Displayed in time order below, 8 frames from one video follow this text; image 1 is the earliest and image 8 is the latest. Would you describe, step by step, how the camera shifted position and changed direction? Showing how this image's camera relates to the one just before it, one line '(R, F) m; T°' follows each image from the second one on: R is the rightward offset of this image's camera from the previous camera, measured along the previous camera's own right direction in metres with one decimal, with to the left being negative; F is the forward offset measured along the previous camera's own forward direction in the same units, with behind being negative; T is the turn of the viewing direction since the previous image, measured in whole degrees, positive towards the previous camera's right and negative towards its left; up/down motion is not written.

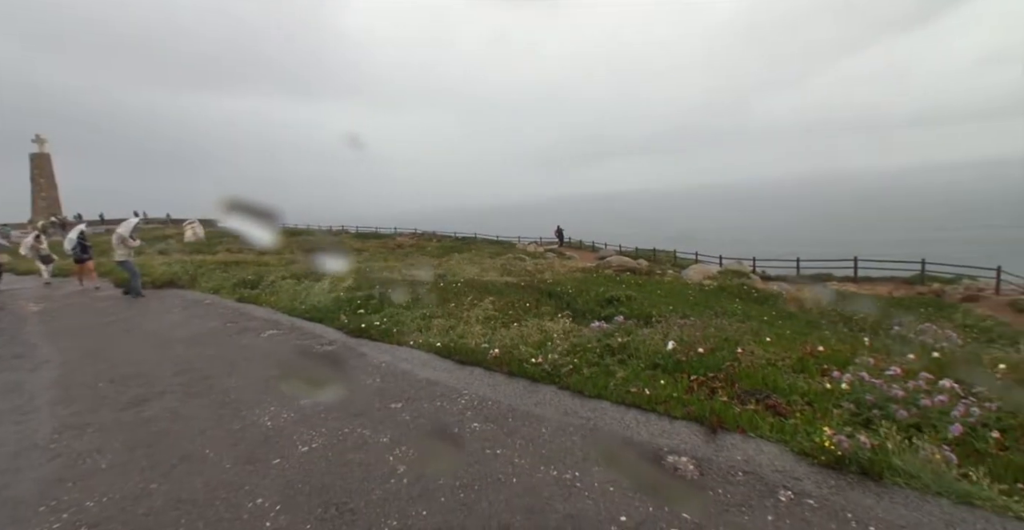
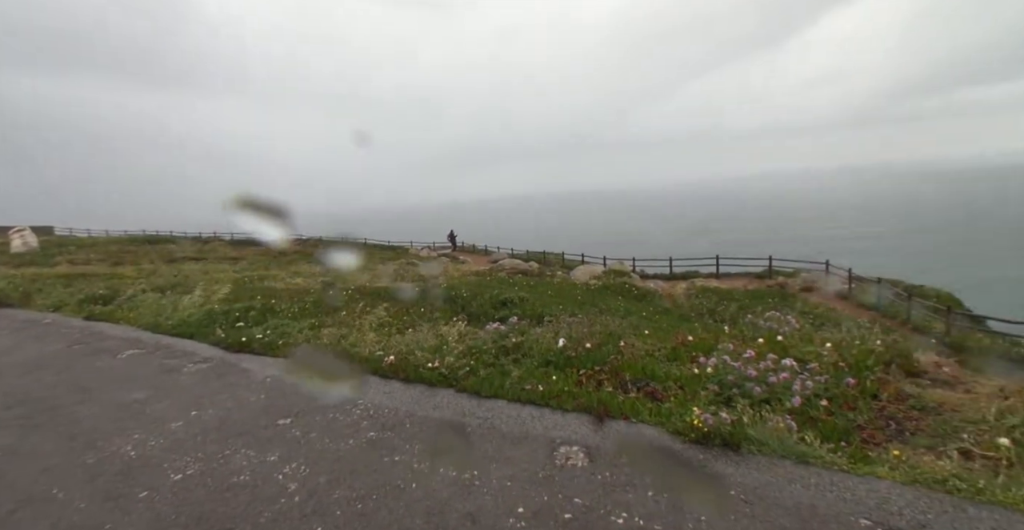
(+0.3, -0.1) m; +10°
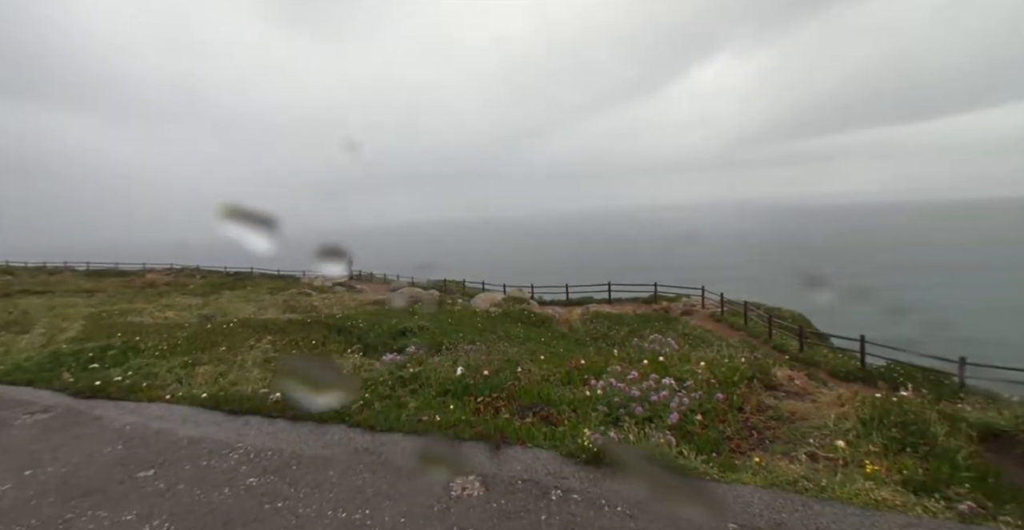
(+0.4, -0.1) m; +10°
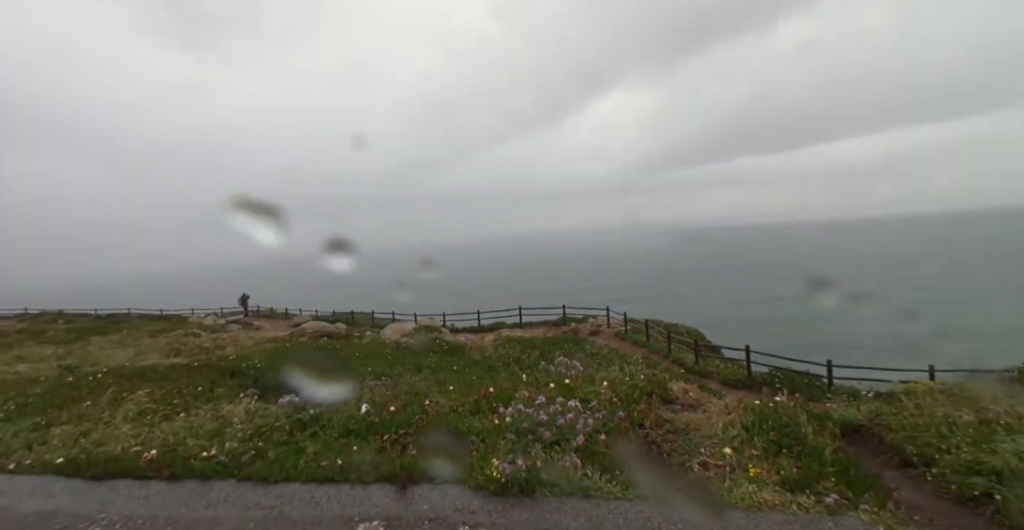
(+0.4, -0.1) m; +9°
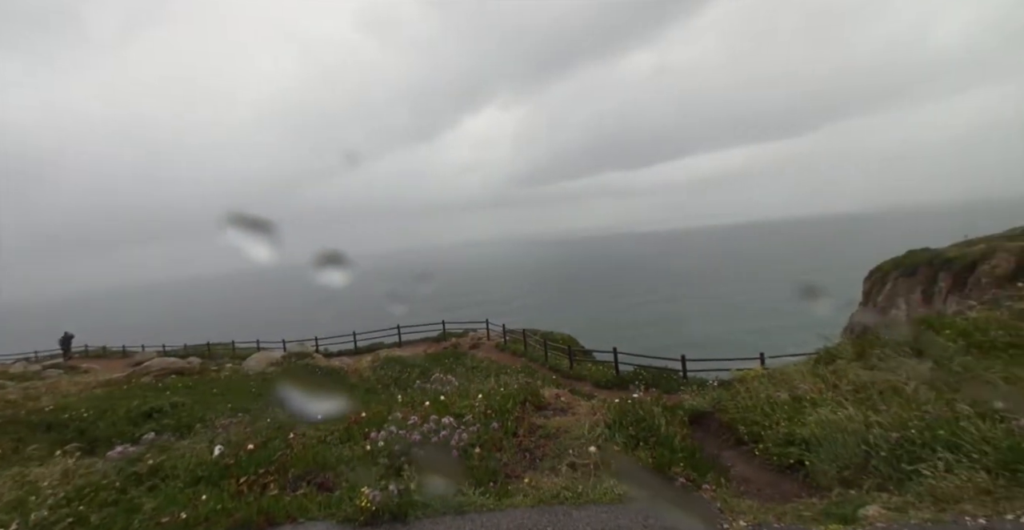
(+0.6, -0.2) m; +12°
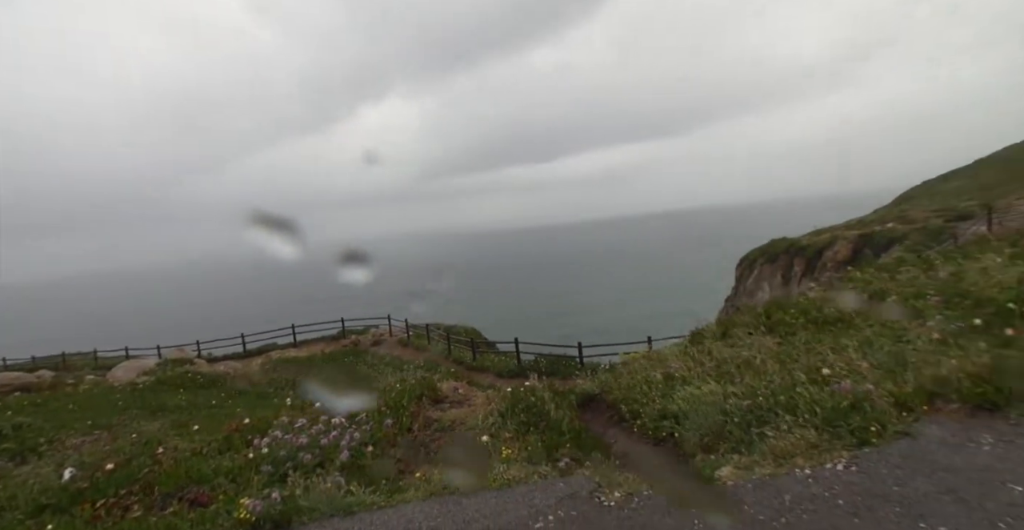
(+0.6, -0.2) m; +9°
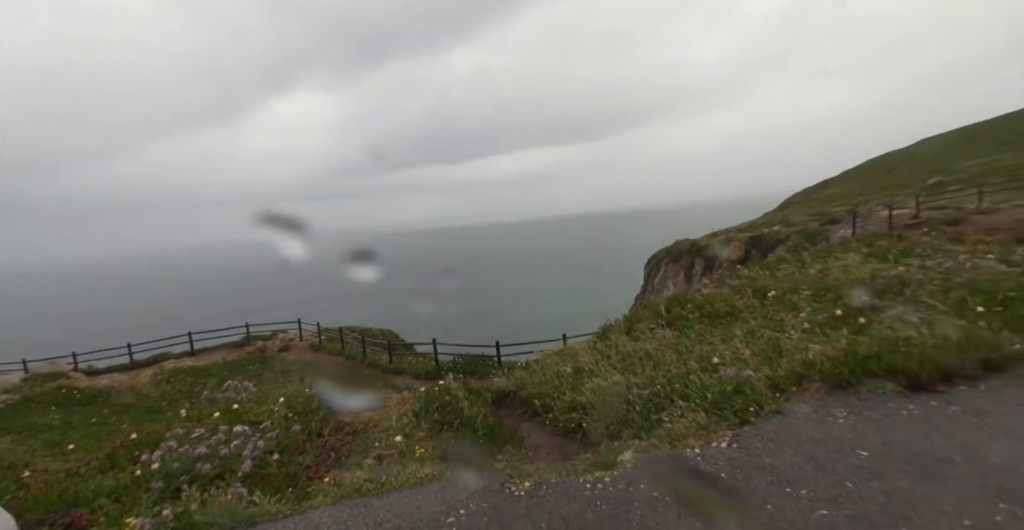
(+0.3, -0.2) m; +8°
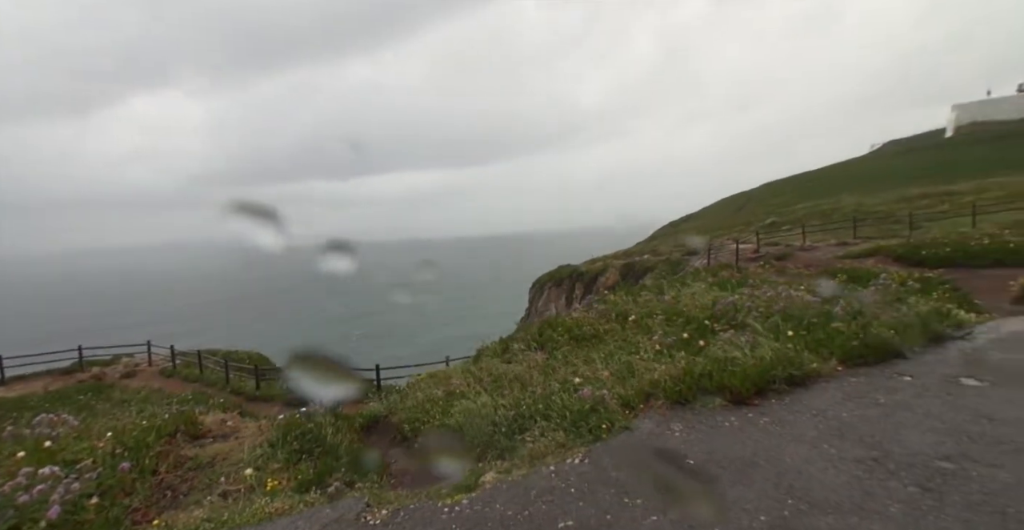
(+0.7, -0.3) m; +11°
